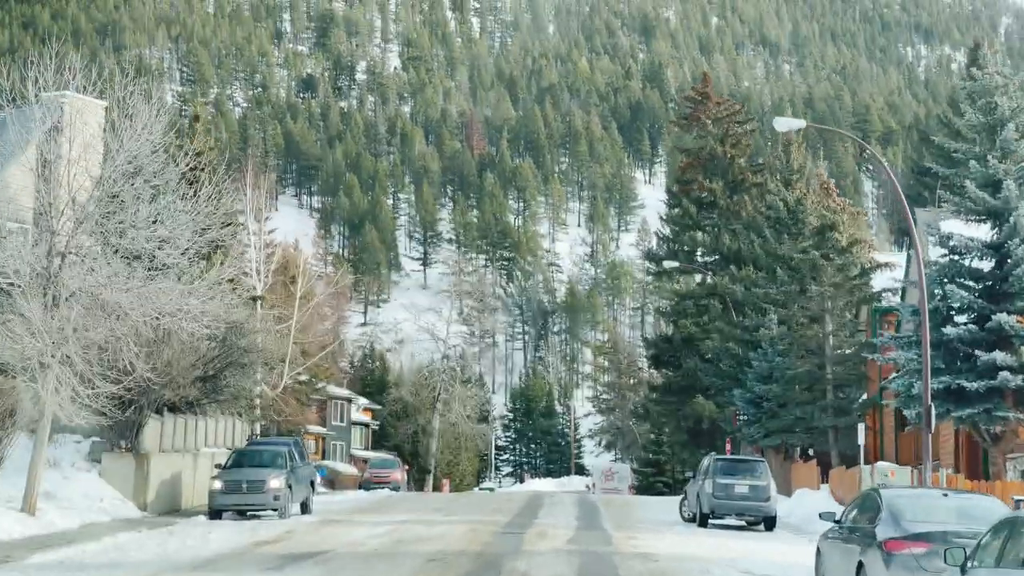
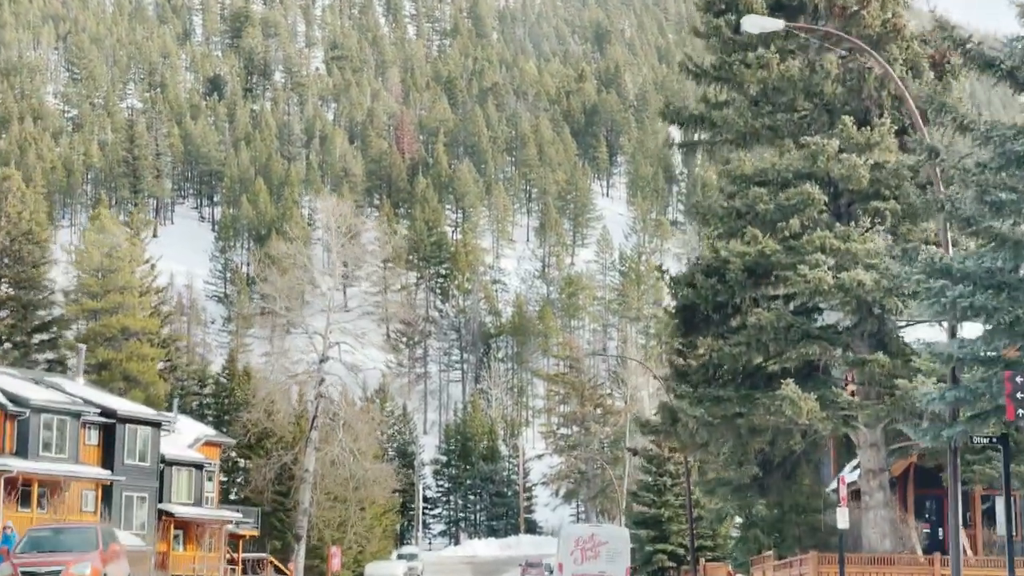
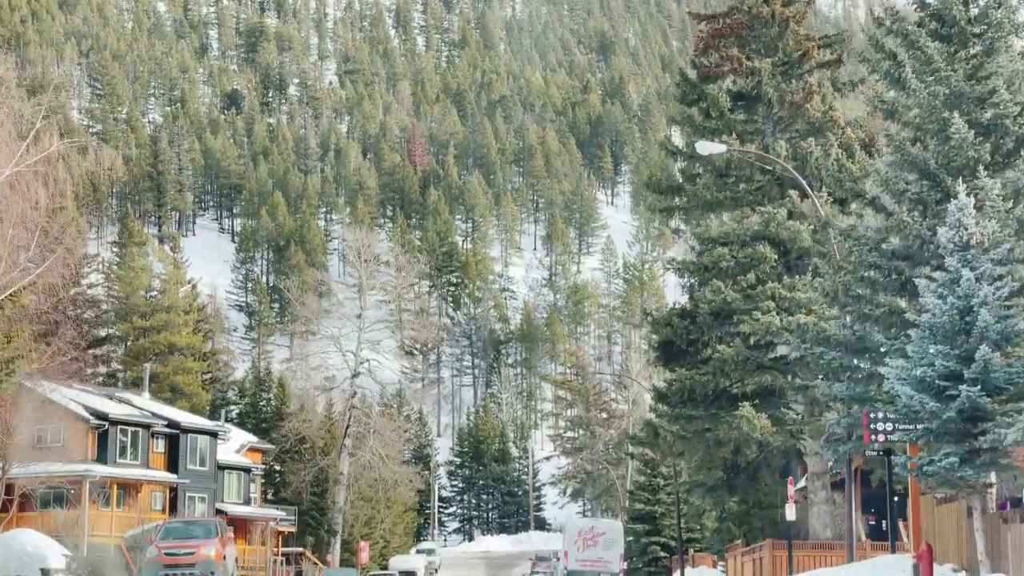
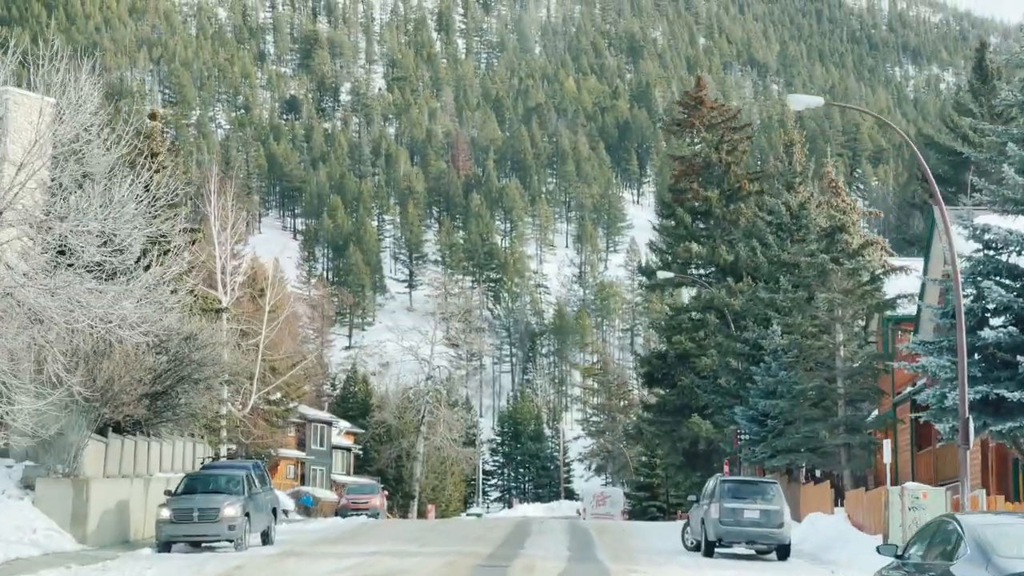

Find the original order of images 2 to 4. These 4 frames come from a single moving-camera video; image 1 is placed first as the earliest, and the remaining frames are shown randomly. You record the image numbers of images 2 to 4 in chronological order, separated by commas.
4, 3, 2
